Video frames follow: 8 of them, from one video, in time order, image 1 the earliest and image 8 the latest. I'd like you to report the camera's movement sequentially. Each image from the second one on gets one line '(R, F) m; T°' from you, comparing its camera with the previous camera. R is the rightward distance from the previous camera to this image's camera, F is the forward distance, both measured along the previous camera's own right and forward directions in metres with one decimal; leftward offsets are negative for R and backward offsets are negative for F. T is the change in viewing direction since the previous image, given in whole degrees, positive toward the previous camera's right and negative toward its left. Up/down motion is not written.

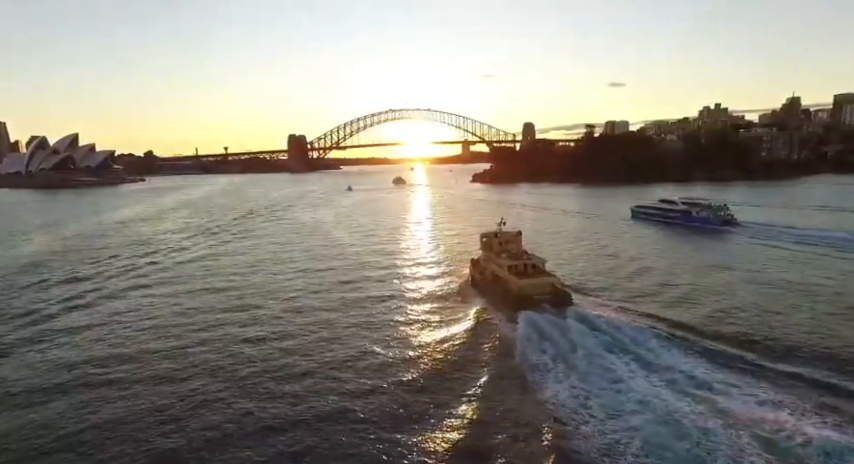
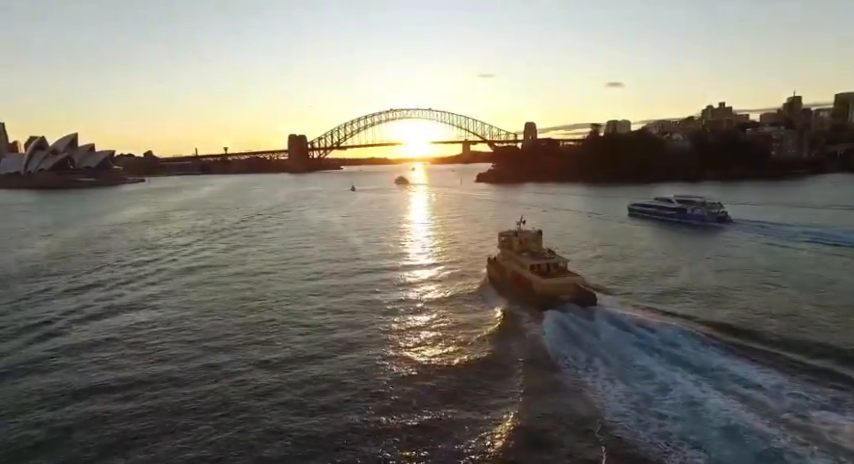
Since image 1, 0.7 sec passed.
(-0.4, +0.4) m; 0°
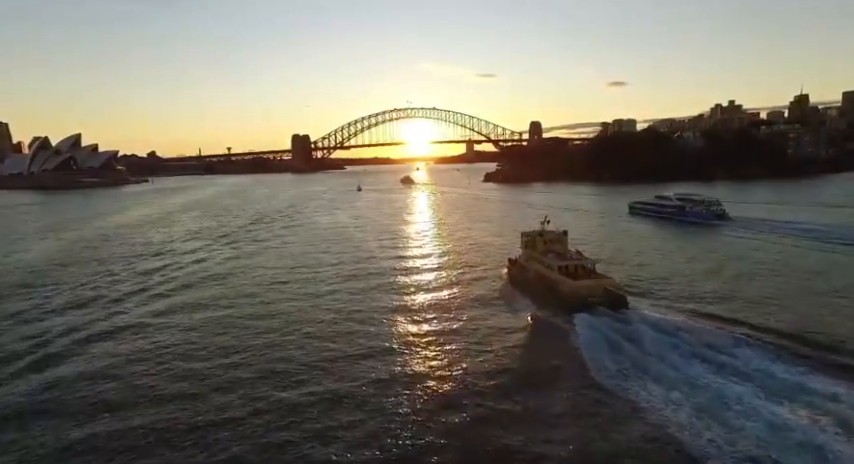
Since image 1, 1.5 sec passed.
(-0.4, +0.7) m; 0°
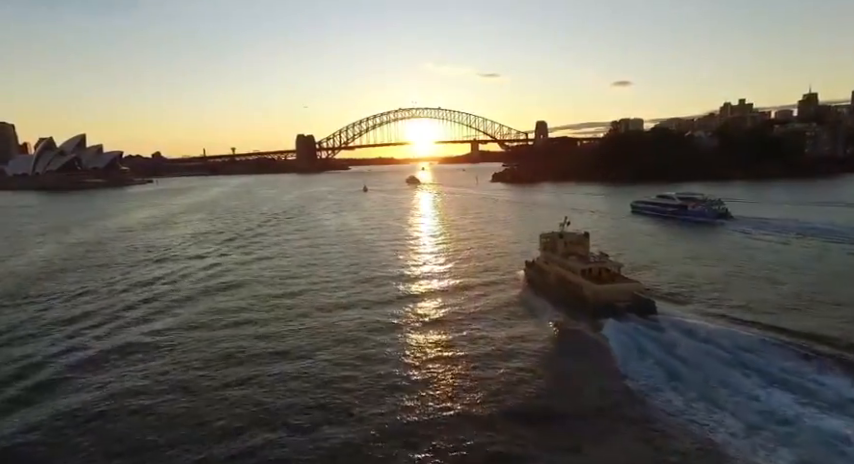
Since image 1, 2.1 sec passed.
(-0.3, +0.6) m; 0°
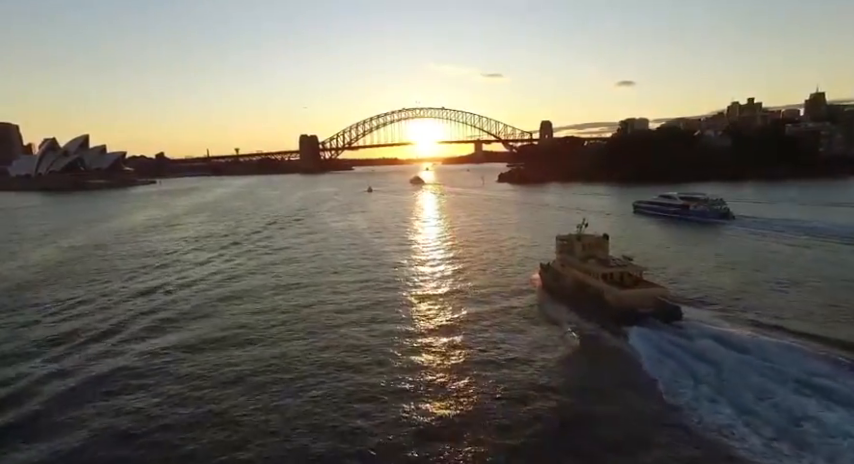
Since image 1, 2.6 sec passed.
(-0.2, +0.5) m; 0°
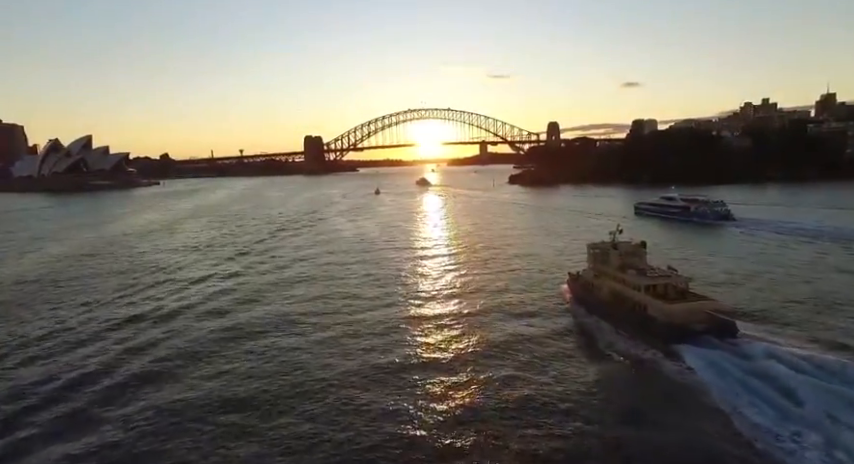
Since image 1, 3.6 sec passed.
(-0.4, +1.1) m; 0°
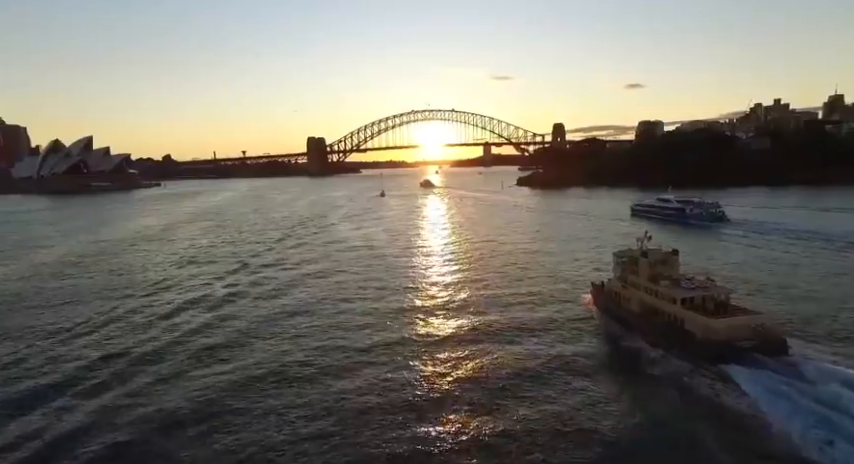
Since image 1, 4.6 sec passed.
(-0.3, +1.0) m; 0°
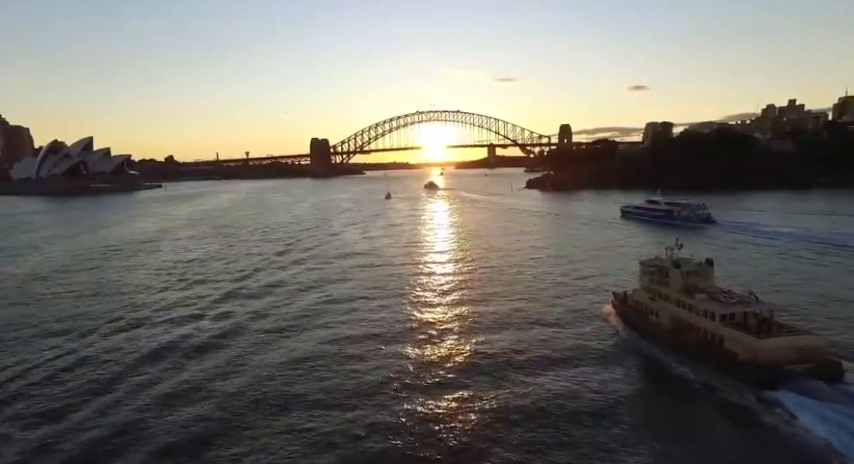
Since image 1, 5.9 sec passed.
(-0.3, +1.2) m; 0°
